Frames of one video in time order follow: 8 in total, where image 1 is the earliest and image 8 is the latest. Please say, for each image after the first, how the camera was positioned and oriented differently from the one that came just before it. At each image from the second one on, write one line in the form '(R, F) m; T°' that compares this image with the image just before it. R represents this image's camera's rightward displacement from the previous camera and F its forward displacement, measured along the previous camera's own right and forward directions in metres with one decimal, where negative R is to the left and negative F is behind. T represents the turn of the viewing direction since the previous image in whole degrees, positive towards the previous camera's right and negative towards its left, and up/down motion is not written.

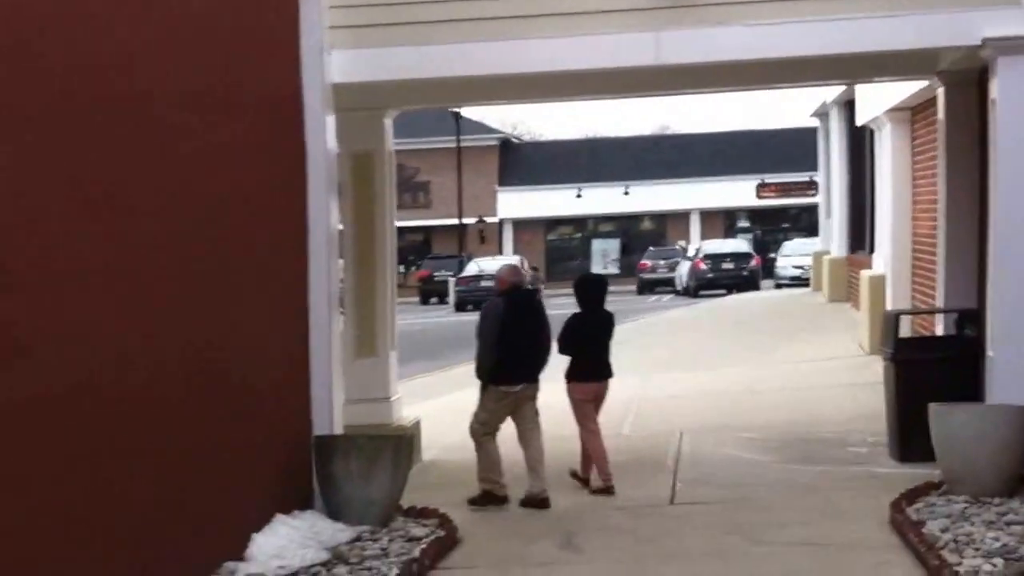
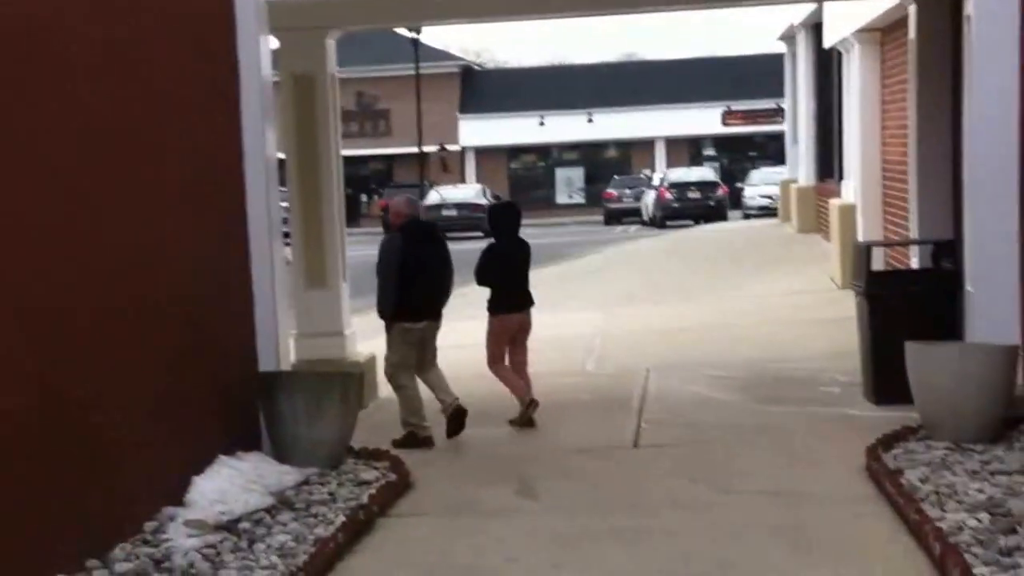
(+0.1, +0.5) m; +1°
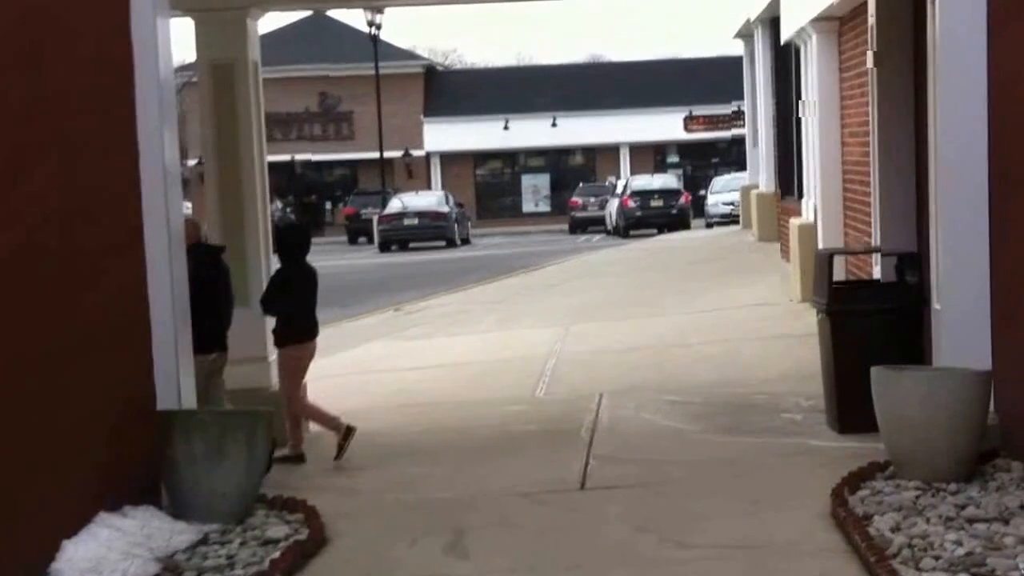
(+0.2, +0.7) m; +1°
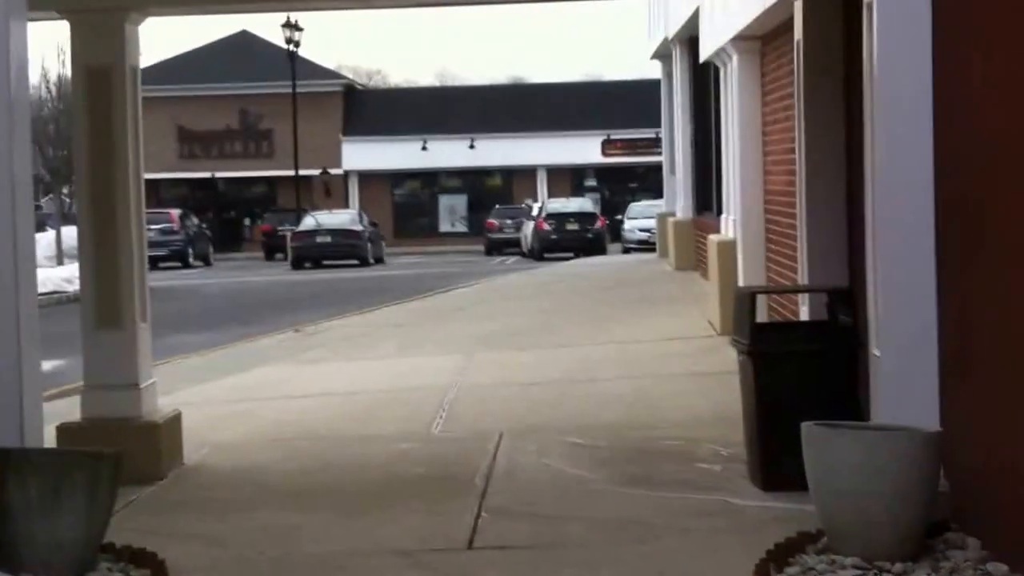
(+0.1, +0.9) m; +3°
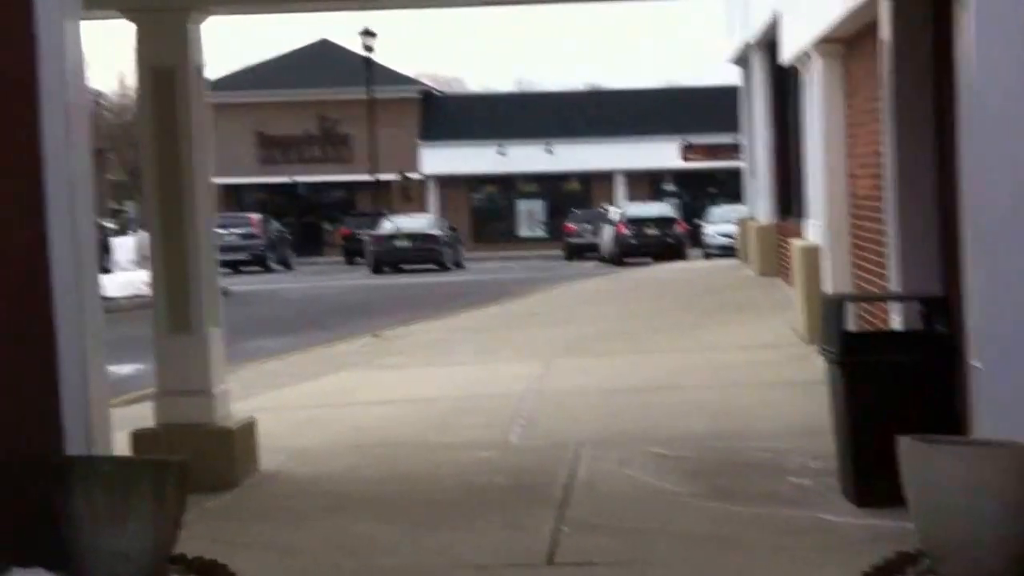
(0.0, +0.2) m; -3°
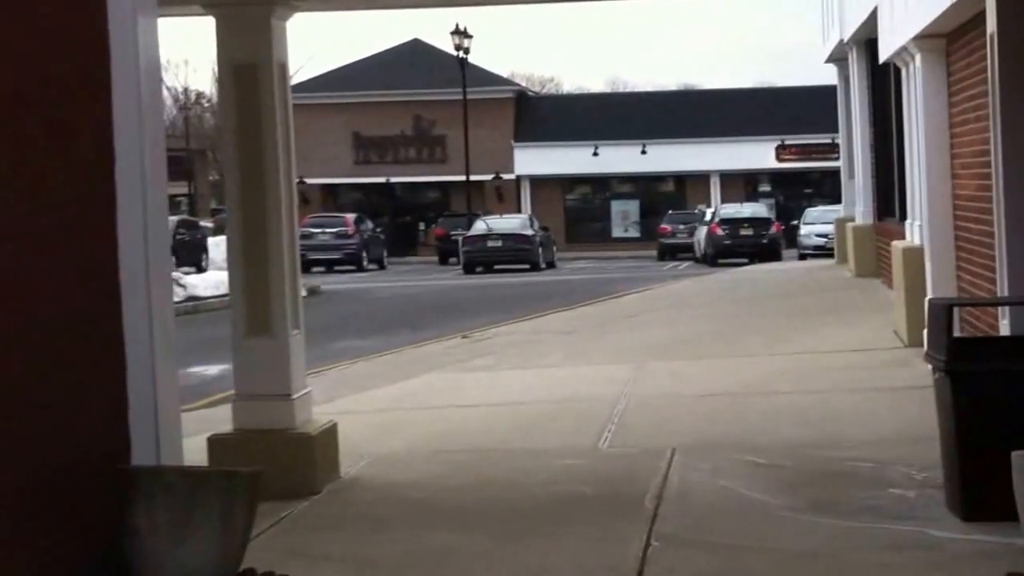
(0.0, +0.3) m; -3°
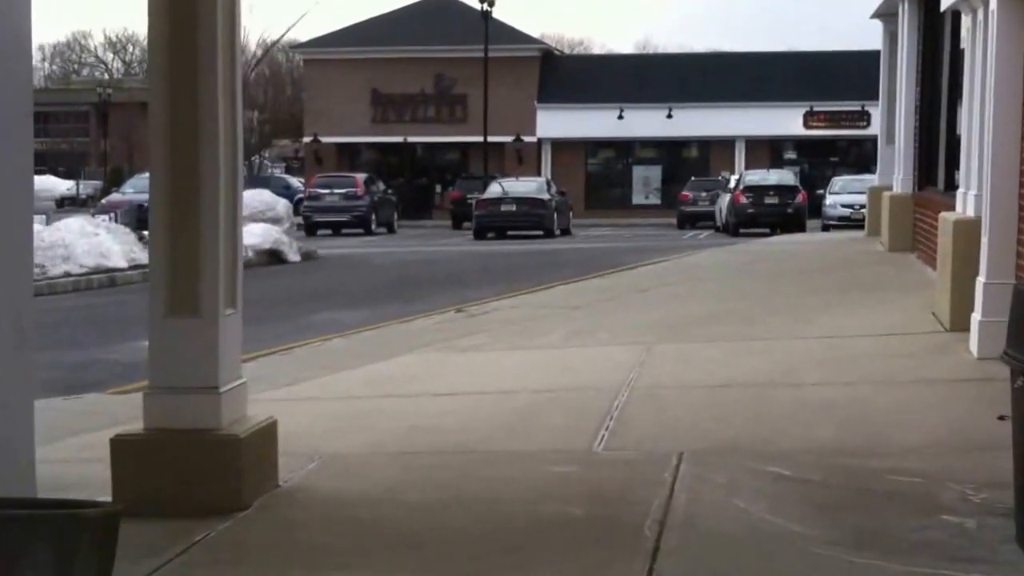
(+0.2, +1.4) m; -1°
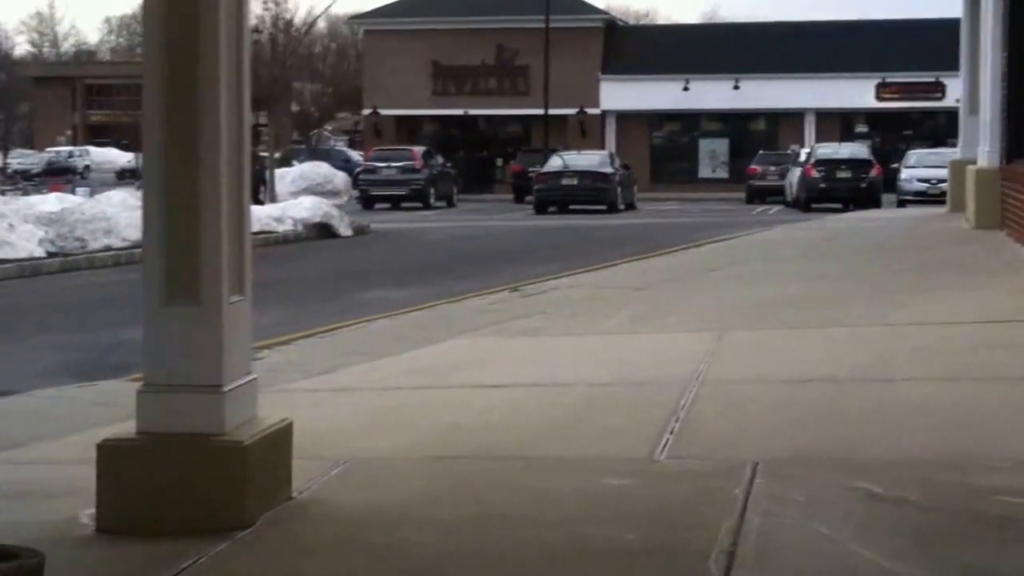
(+0.1, +1.0) m; -2°
